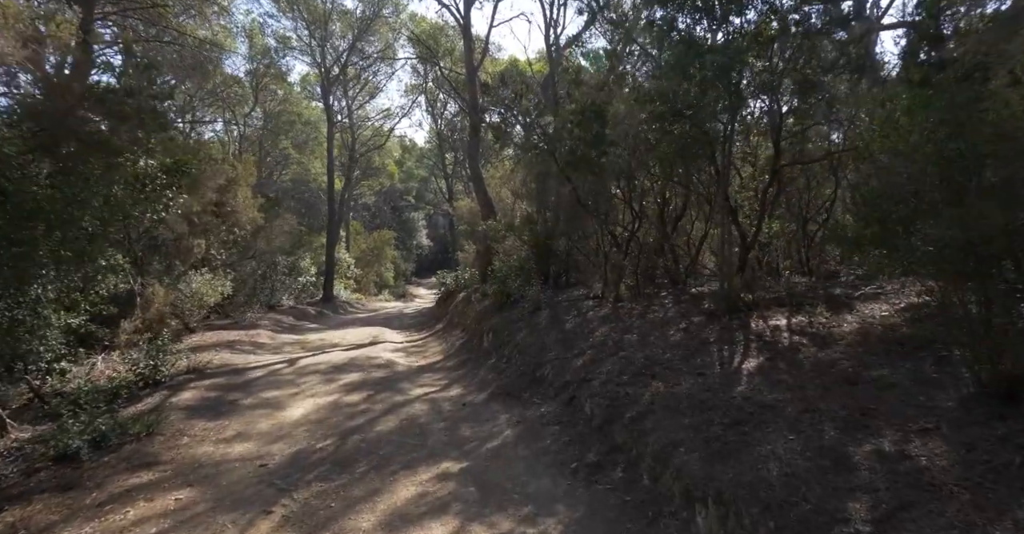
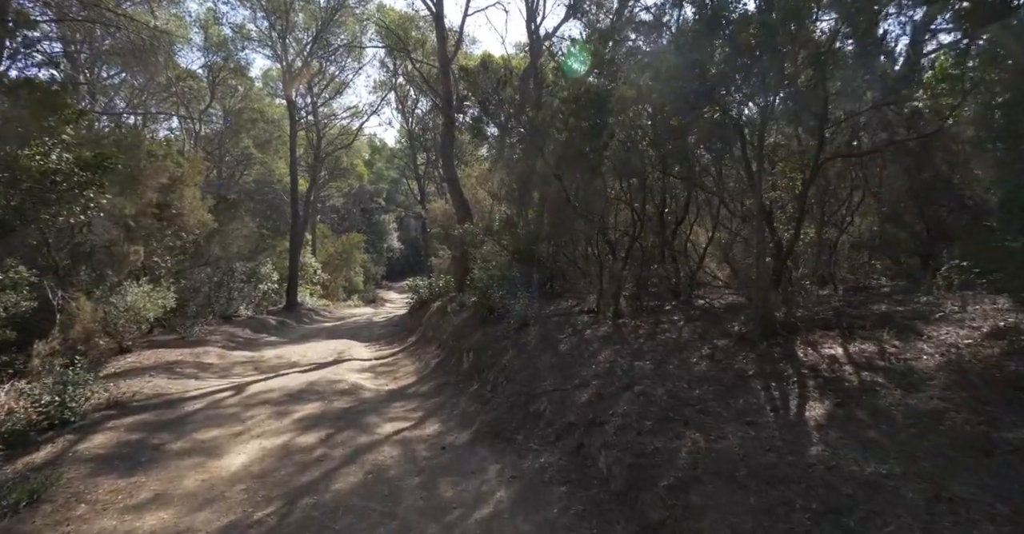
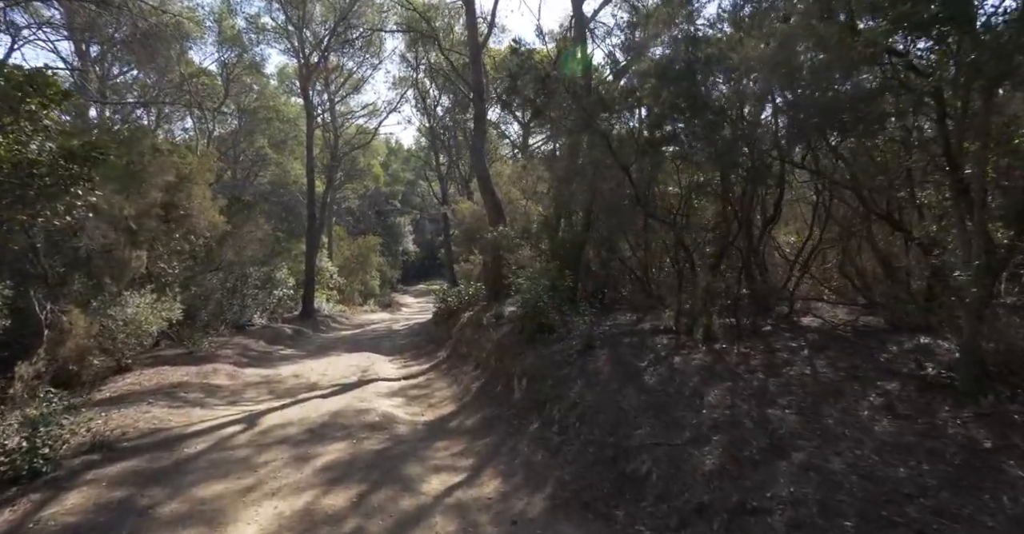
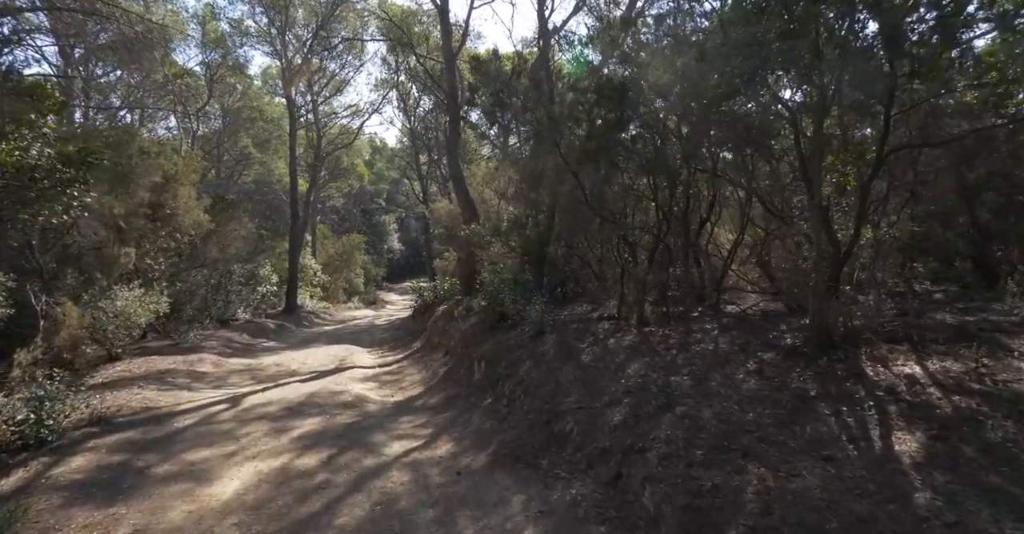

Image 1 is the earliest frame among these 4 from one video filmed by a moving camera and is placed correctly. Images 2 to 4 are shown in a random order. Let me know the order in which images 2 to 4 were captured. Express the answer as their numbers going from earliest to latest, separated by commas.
2, 4, 3
